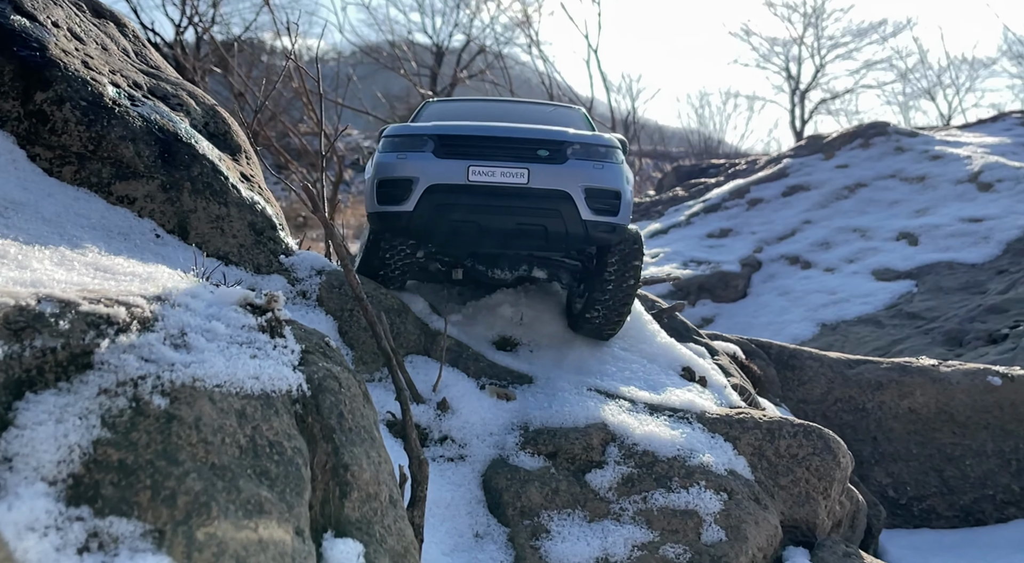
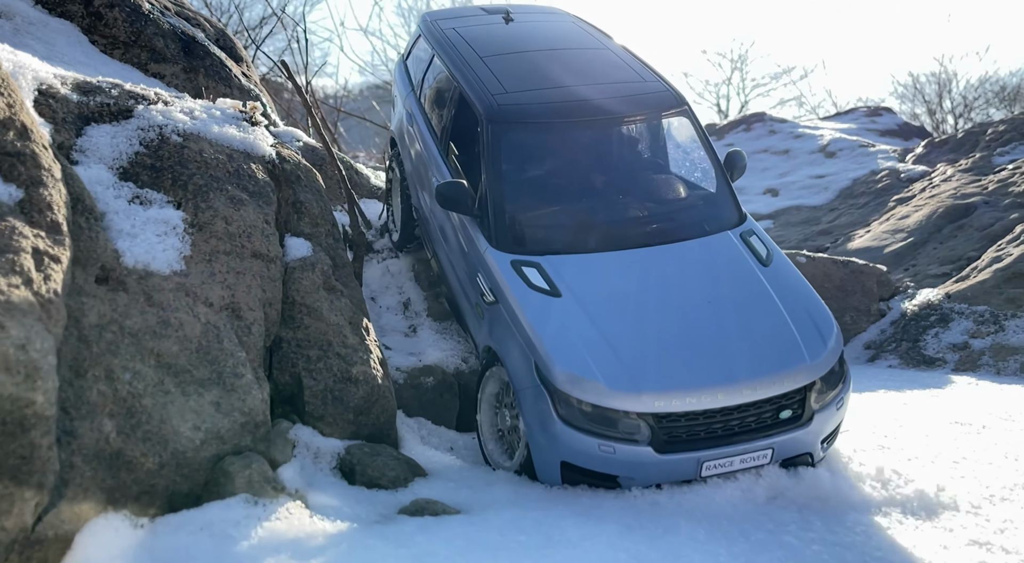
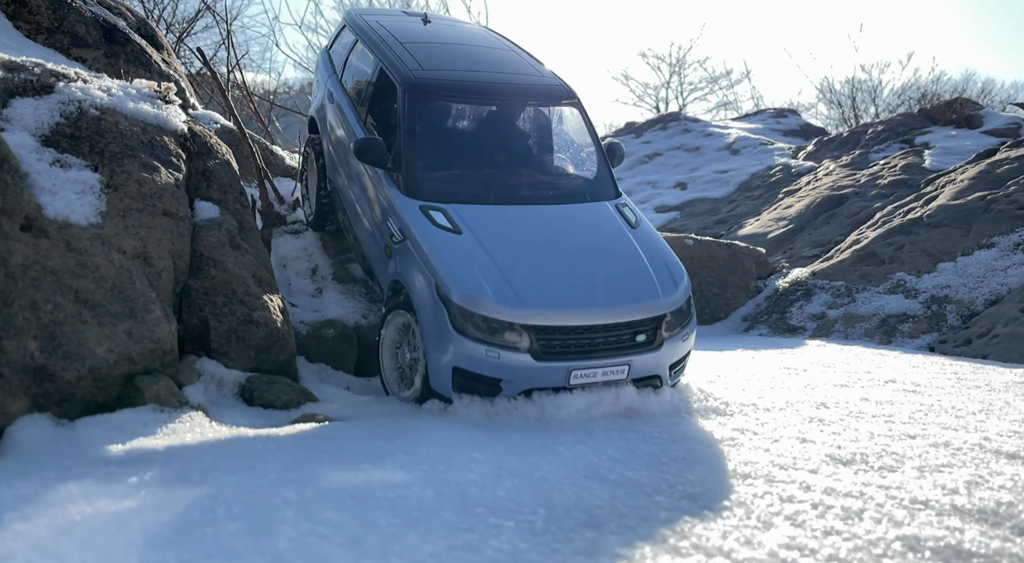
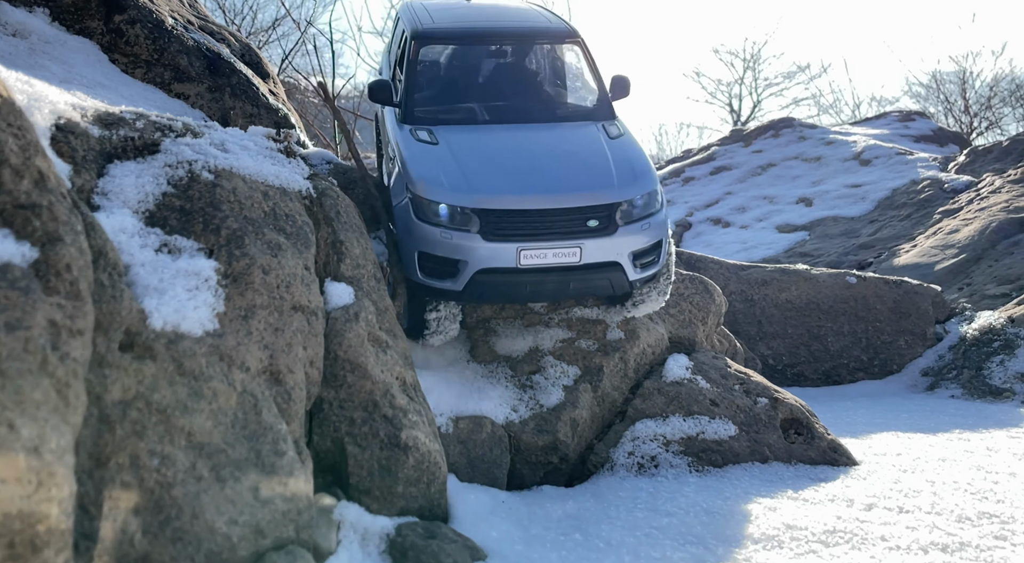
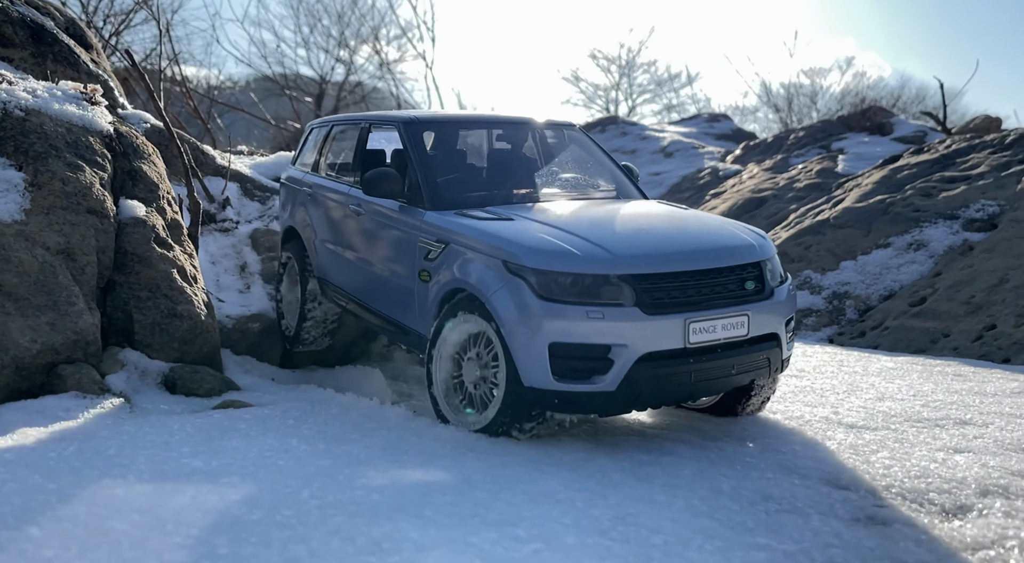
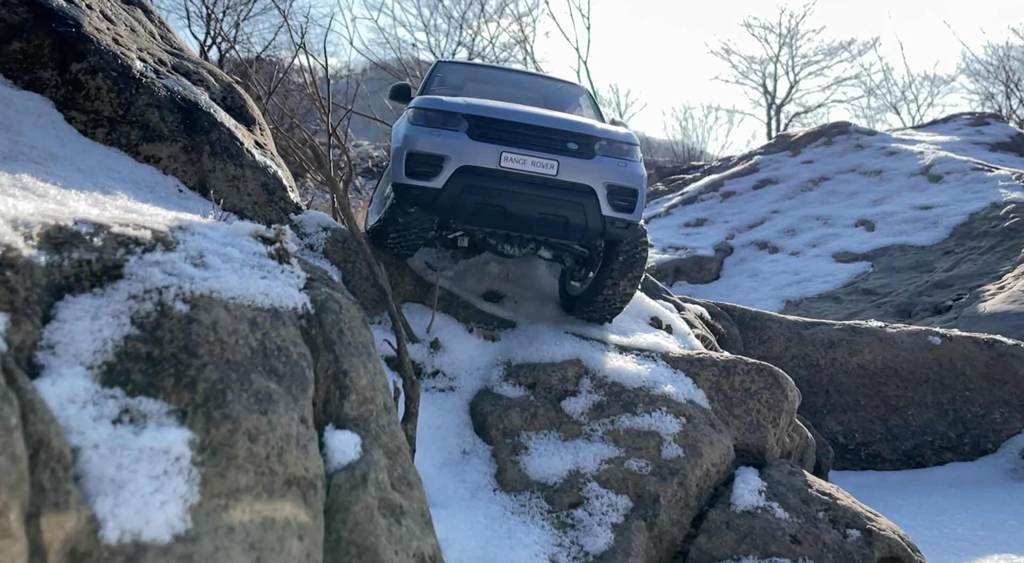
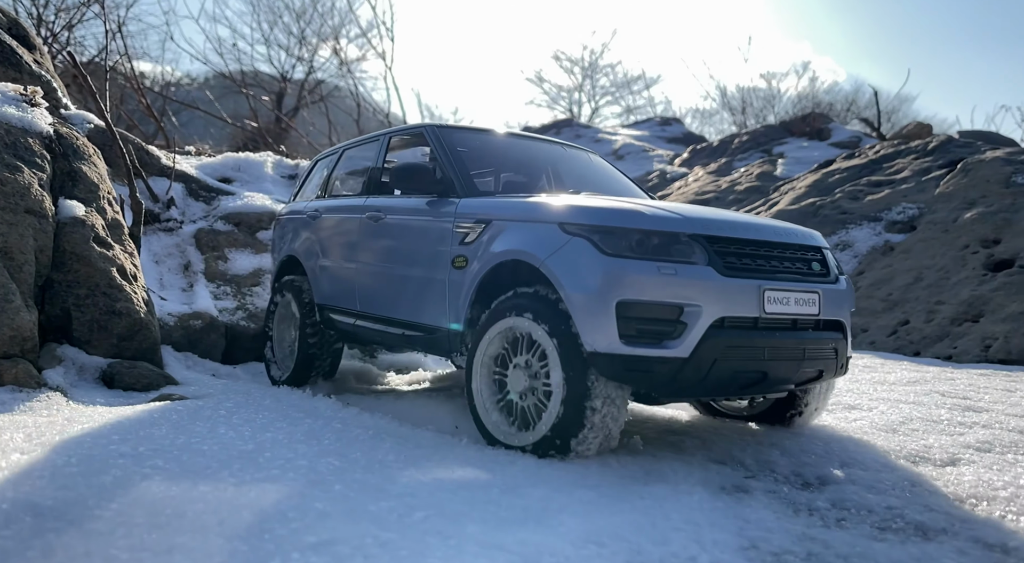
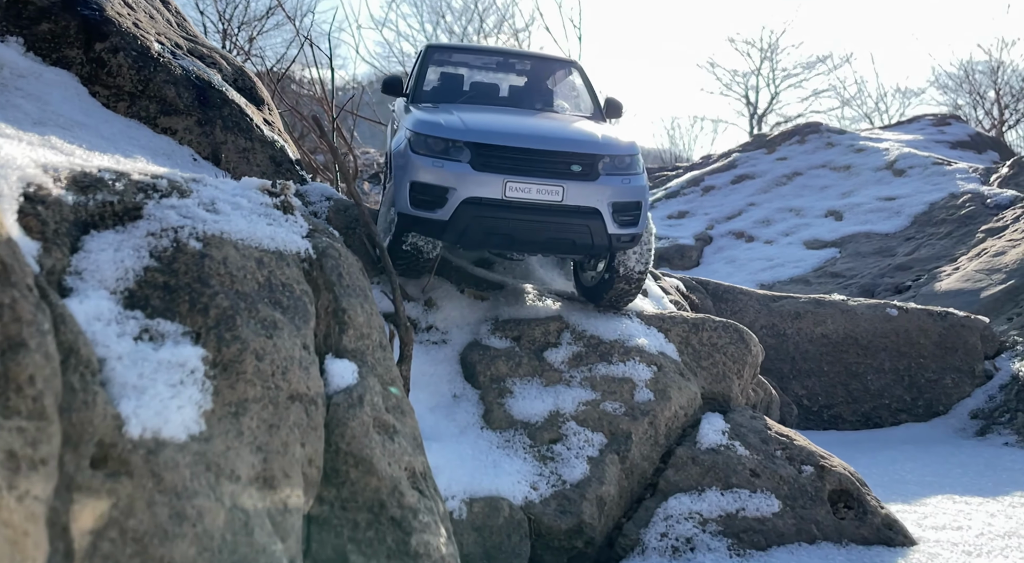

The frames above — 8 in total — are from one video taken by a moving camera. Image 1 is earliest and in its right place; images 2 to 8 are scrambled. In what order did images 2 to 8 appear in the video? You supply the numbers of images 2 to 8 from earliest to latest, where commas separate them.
6, 8, 4, 2, 3, 5, 7
